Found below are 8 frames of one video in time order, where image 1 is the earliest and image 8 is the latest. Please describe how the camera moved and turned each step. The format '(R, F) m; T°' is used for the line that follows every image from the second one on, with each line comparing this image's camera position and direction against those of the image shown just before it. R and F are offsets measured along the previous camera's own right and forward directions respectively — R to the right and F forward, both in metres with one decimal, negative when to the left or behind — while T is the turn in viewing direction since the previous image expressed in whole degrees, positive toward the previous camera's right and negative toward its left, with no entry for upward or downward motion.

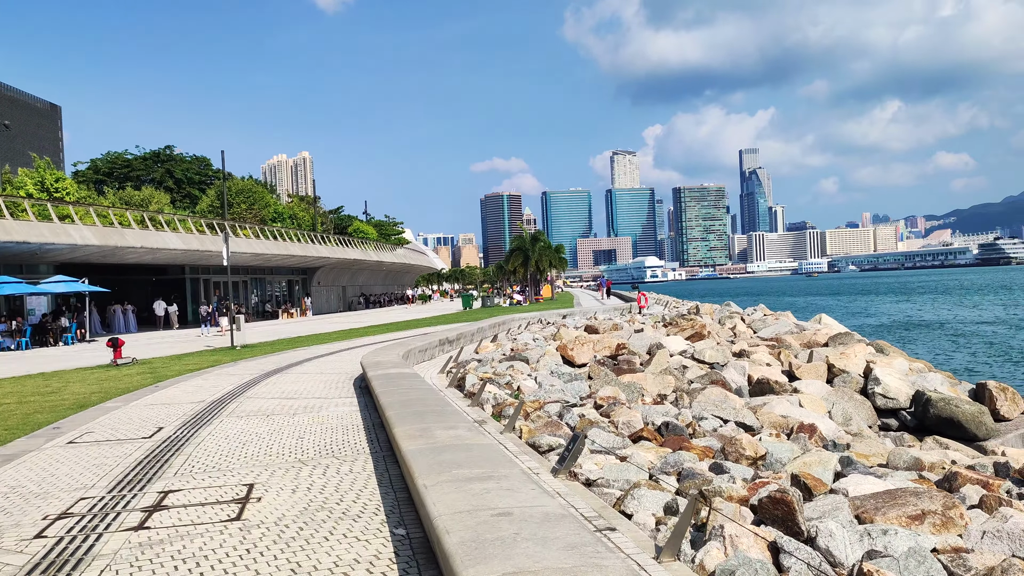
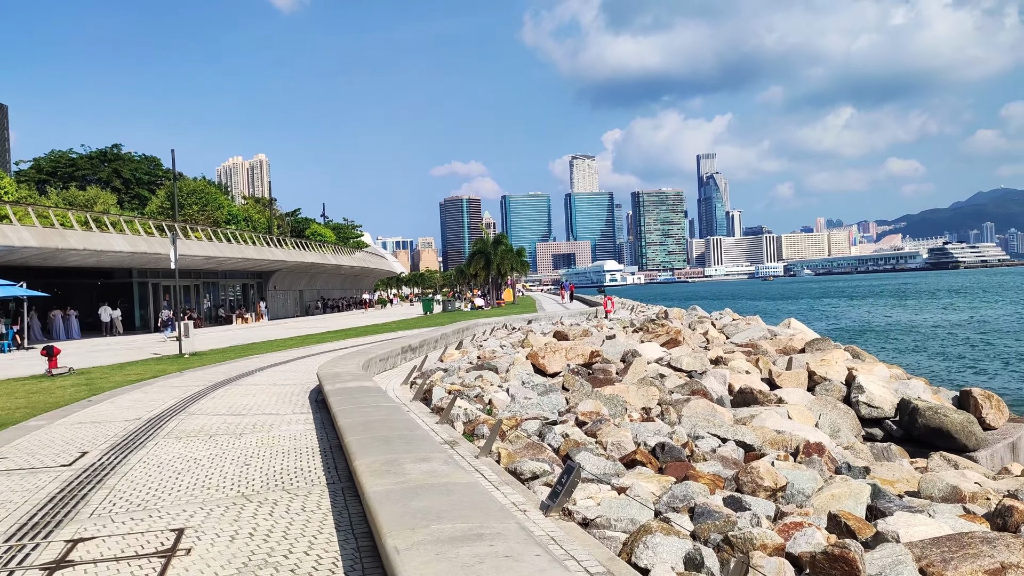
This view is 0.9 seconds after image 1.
(-0.2, +1.1) m; +3°
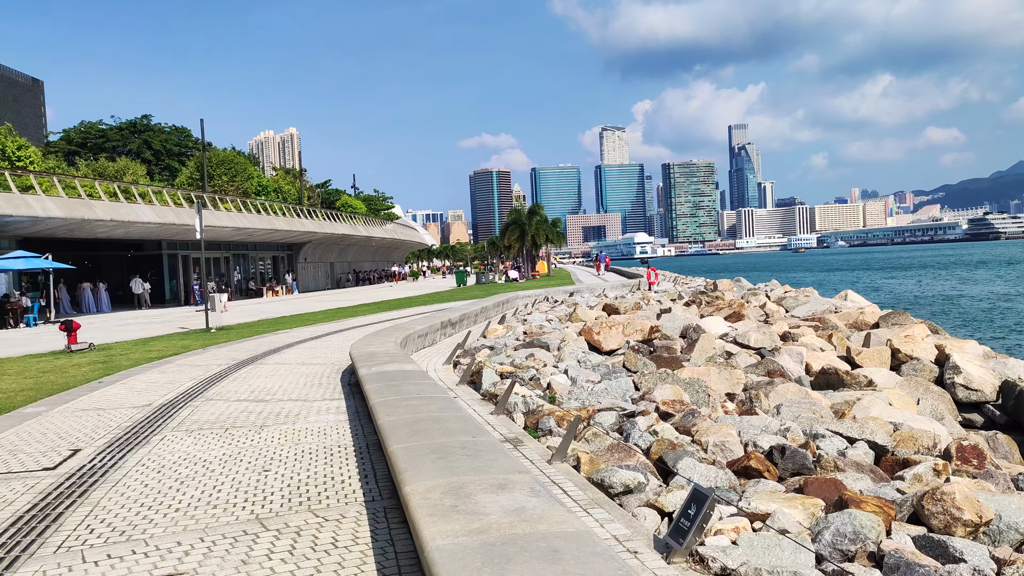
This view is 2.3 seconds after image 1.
(-0.4, +1.7) m; -2°
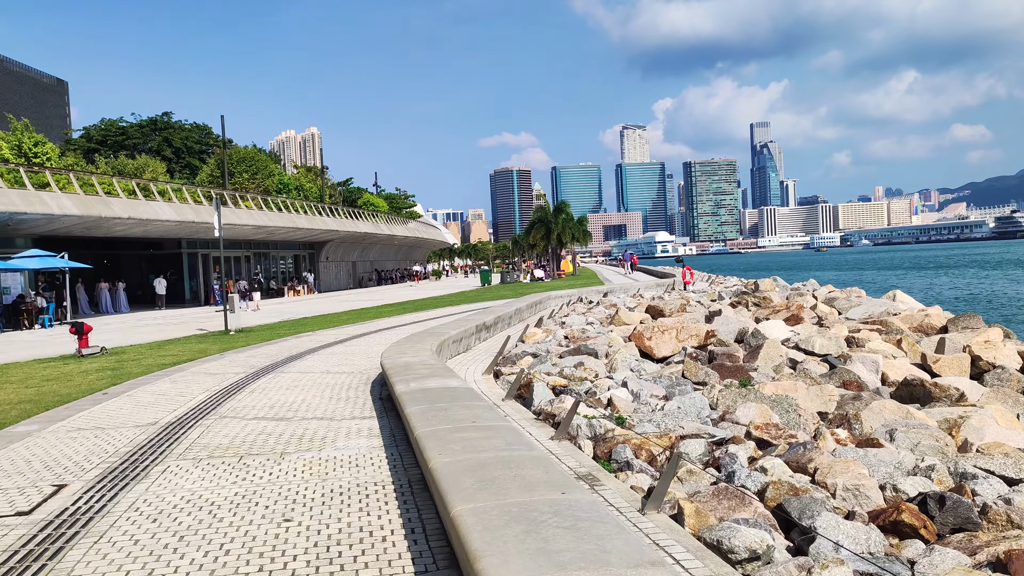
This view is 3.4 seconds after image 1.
(-0.4, +1.4) m; -1°
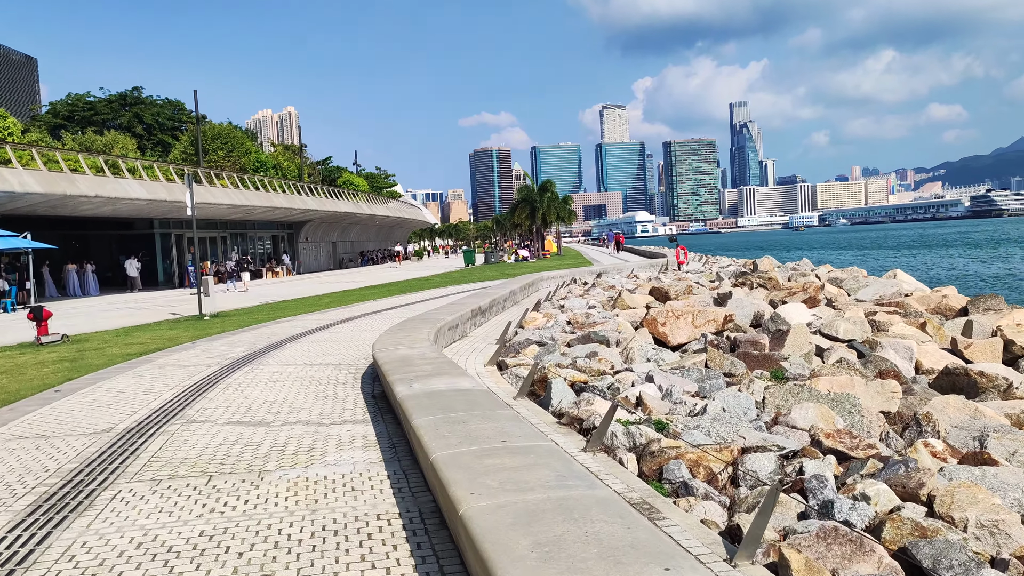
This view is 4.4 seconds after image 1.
(-0.3, +1.3) m; +1°
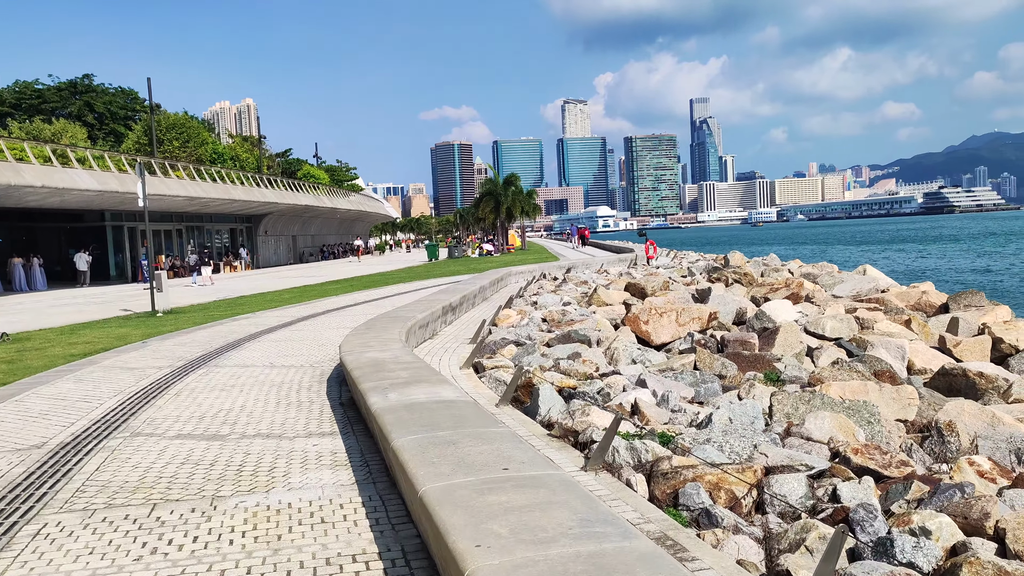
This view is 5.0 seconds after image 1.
(-0.2, +0.8) m; +3°
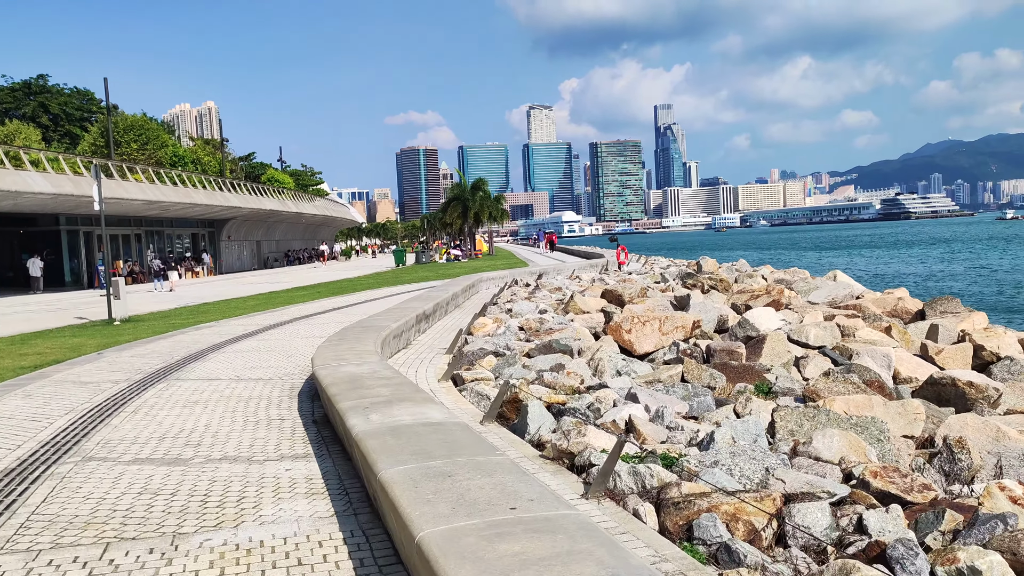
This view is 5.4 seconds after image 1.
(-0.2, +0.5) m; +2°
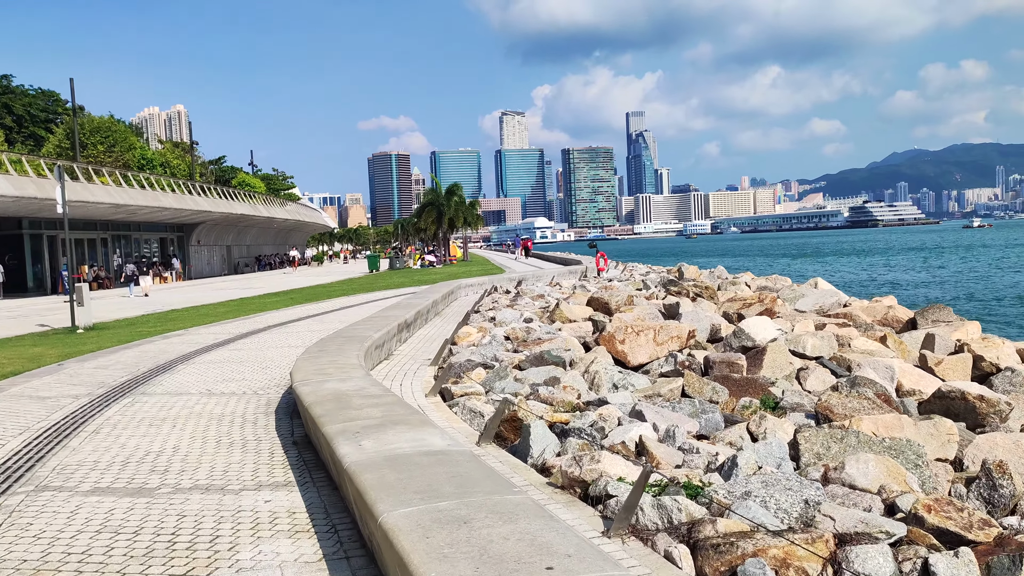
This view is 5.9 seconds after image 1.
(-0.2, +0.6) m; +2°
